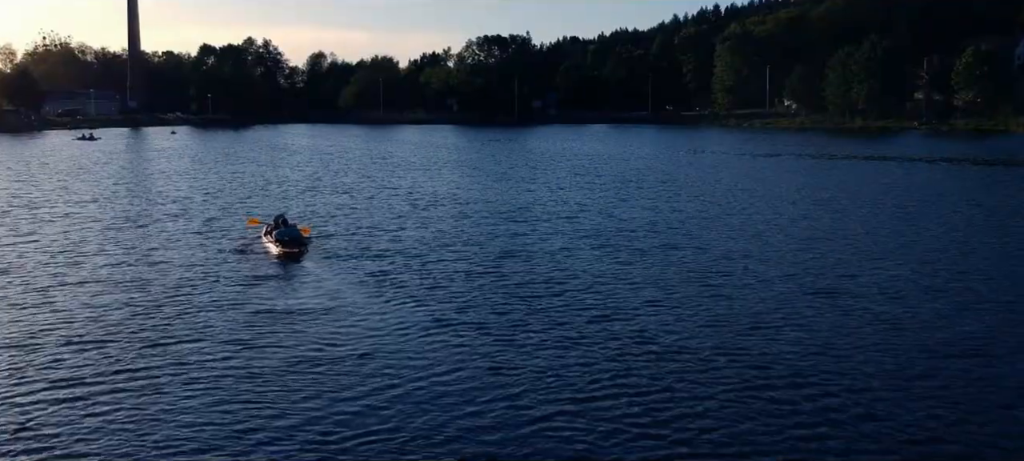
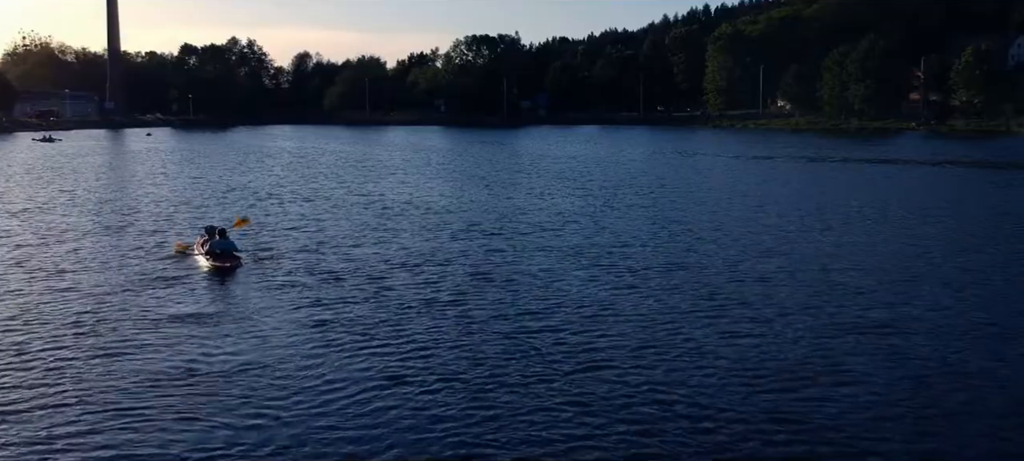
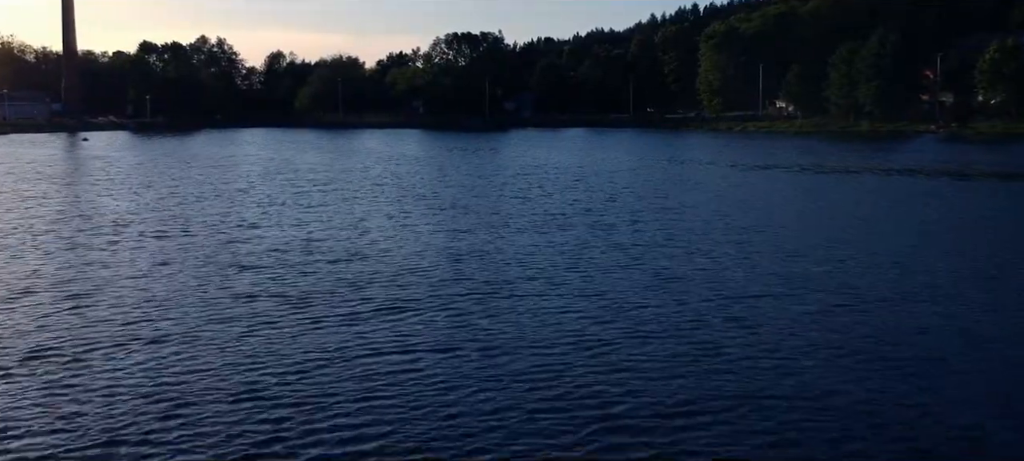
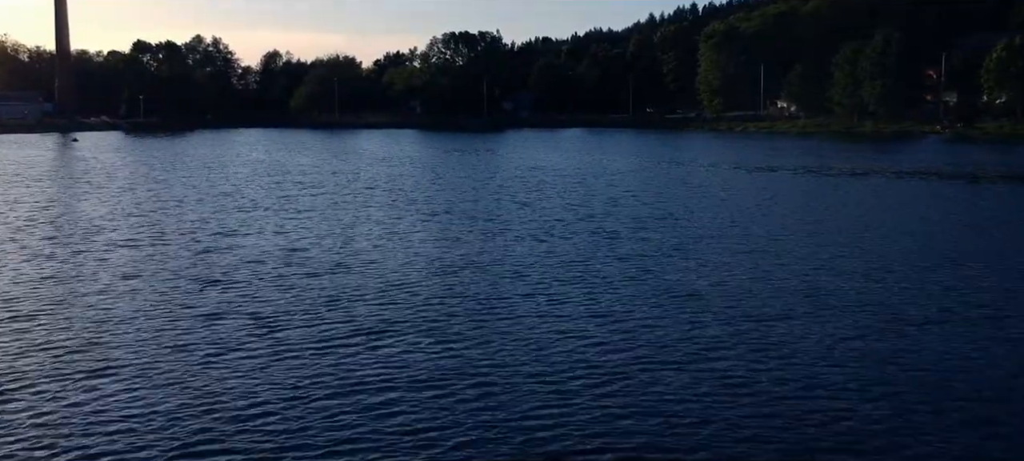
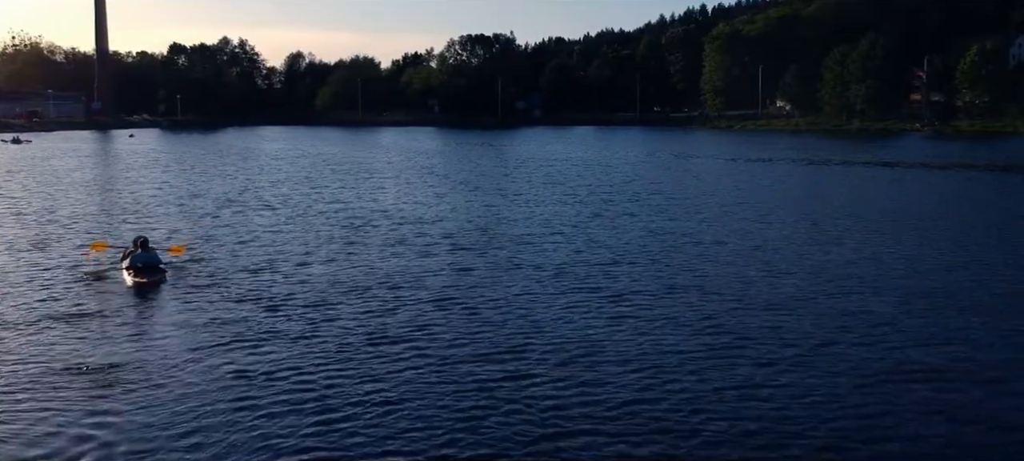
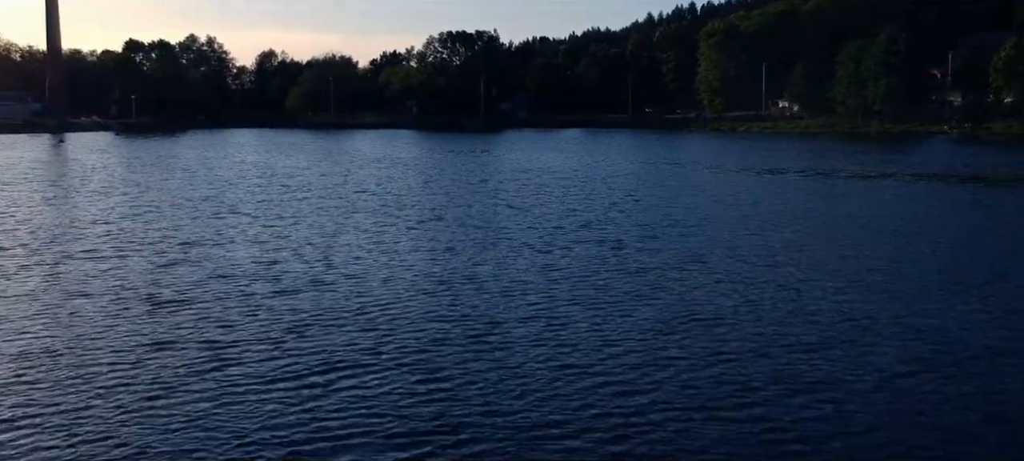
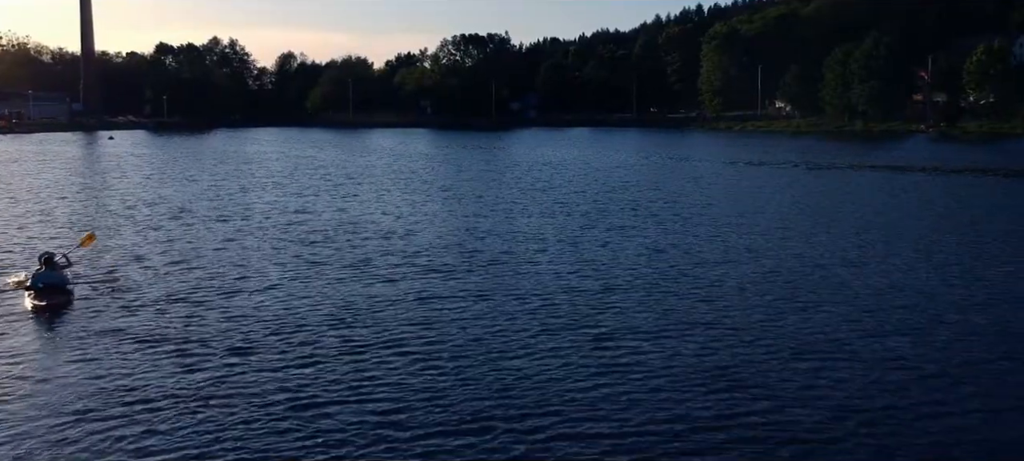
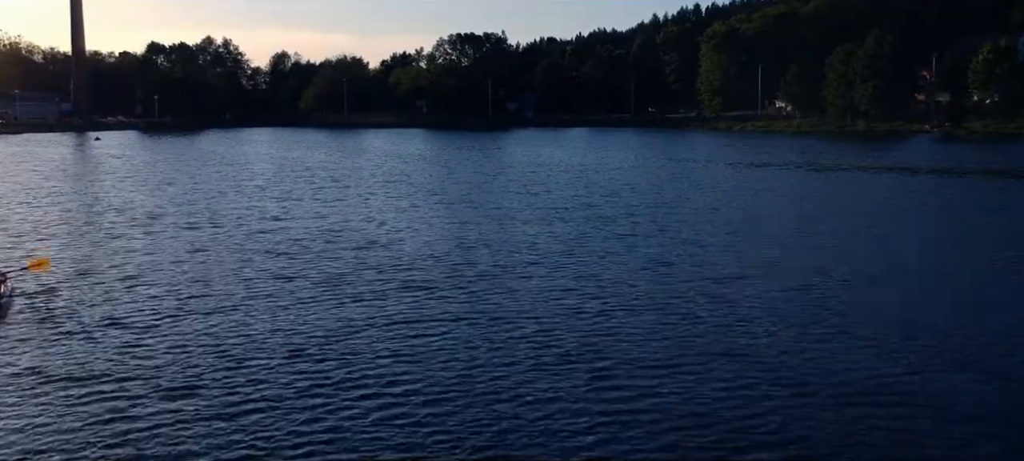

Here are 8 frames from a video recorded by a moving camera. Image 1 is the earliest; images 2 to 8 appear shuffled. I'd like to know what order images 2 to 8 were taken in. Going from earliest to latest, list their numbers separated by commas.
2, 5, 7, 8, 3, 4, 6
